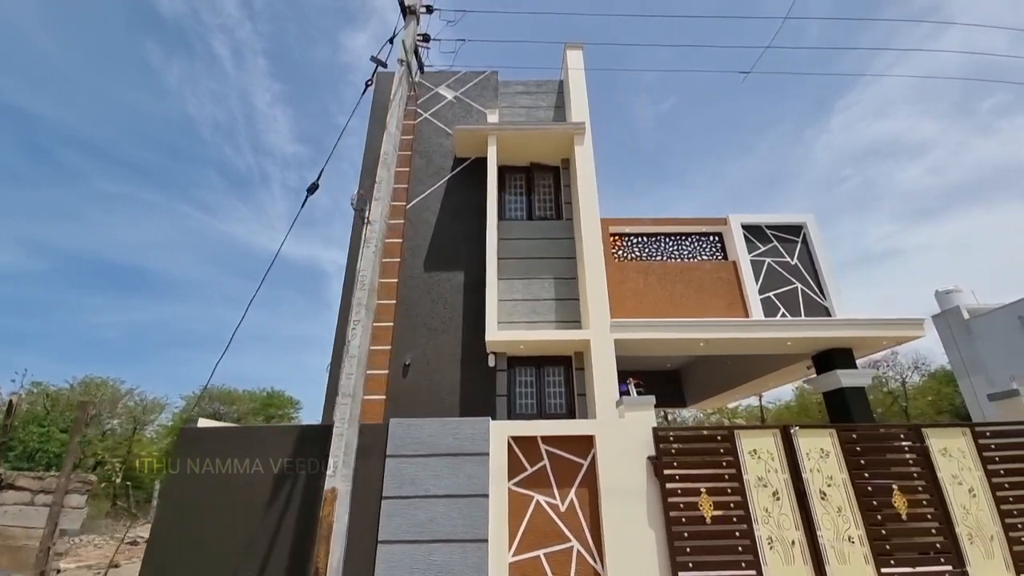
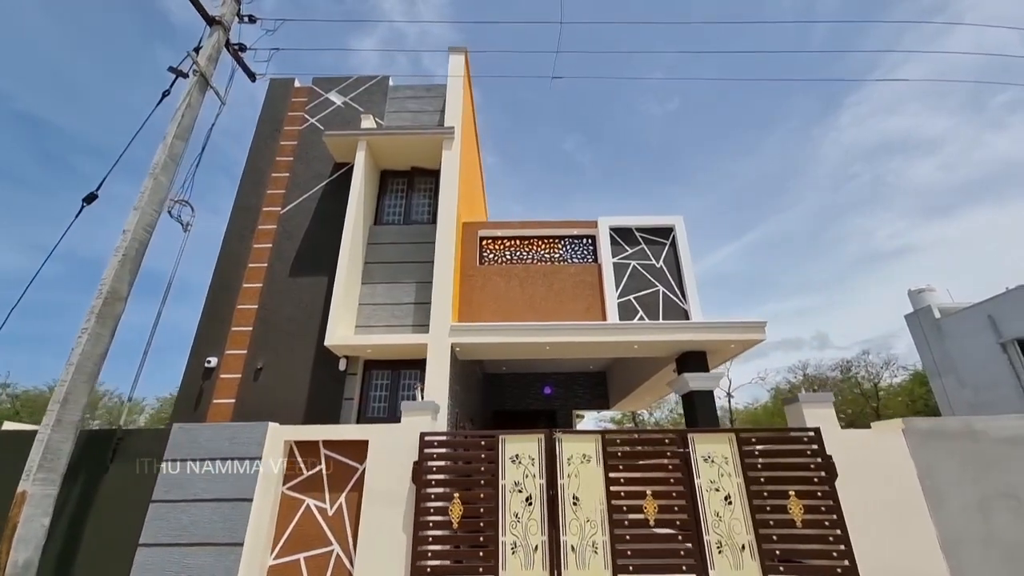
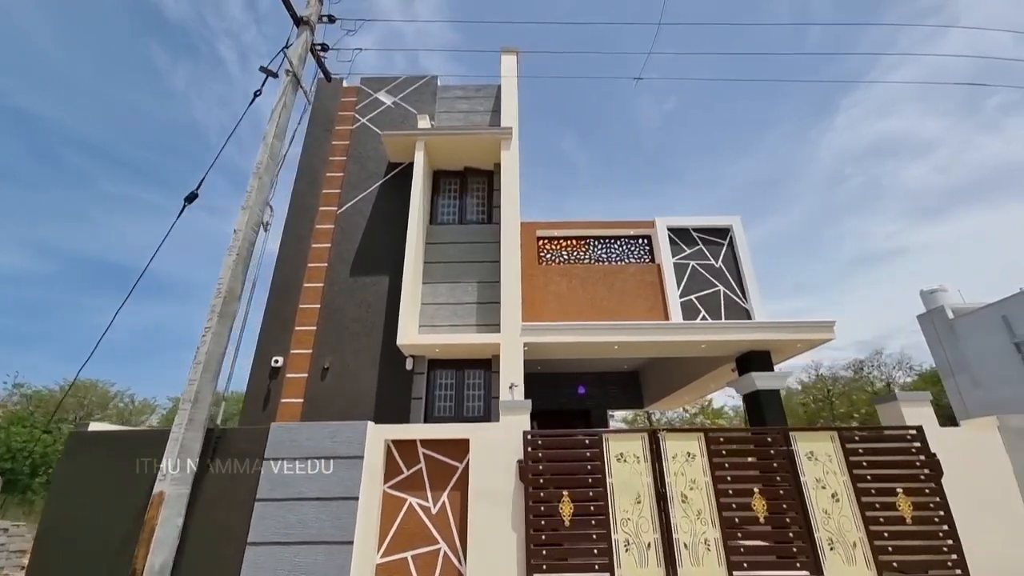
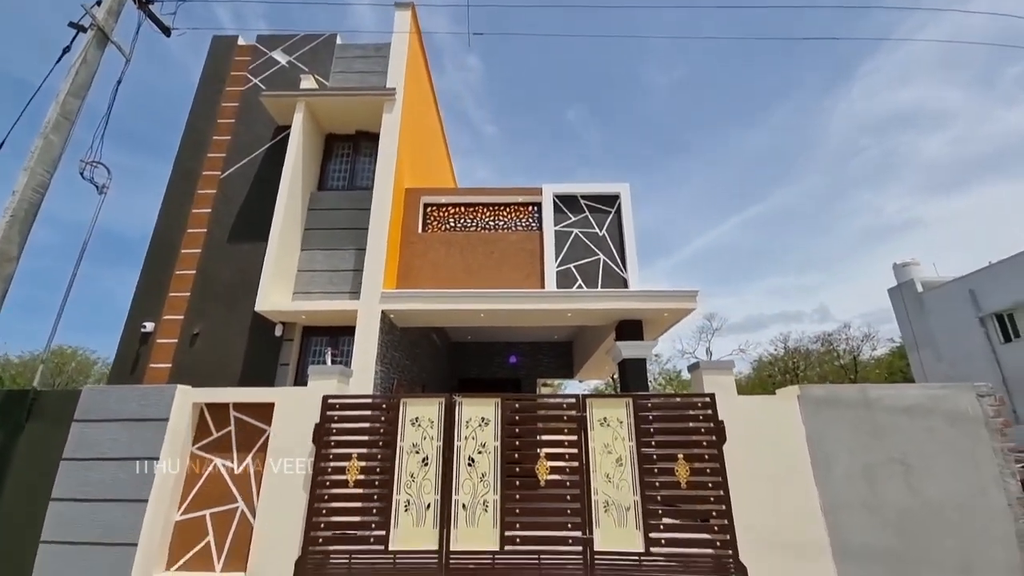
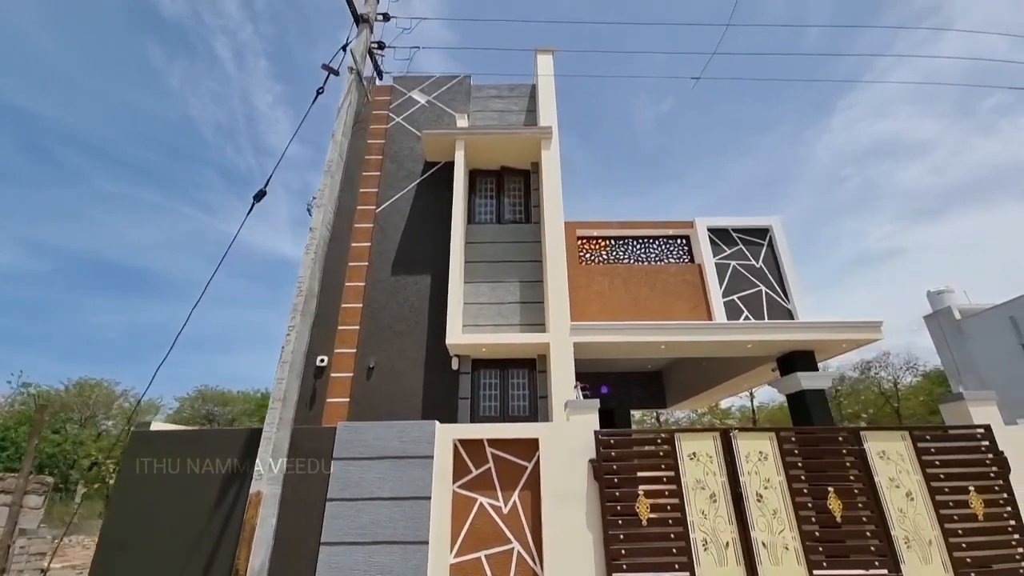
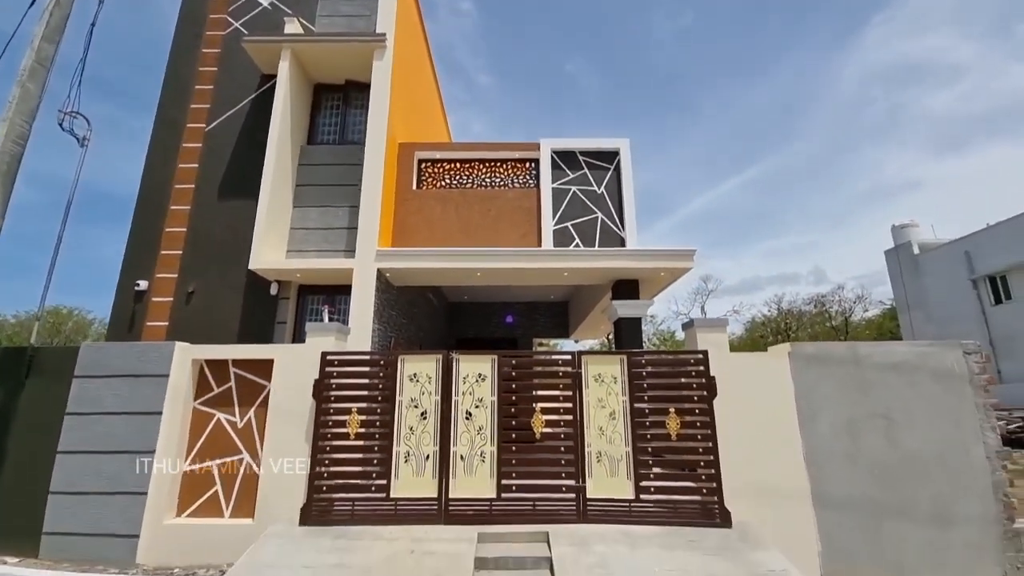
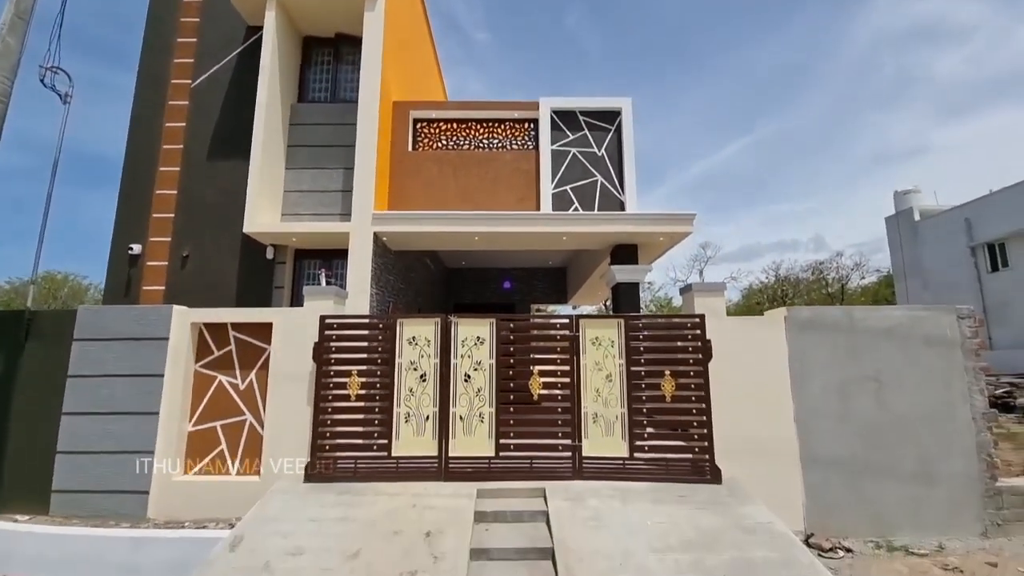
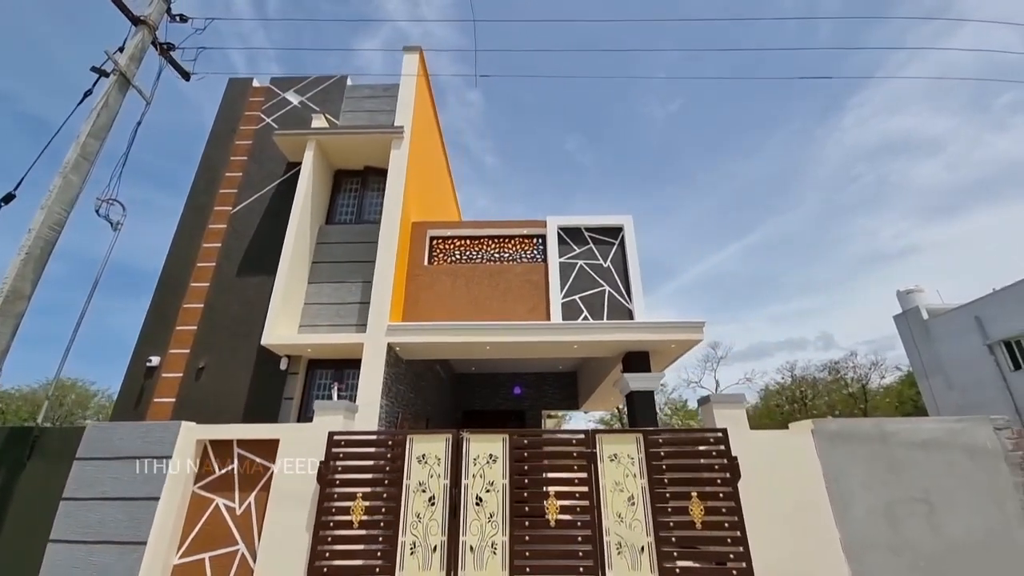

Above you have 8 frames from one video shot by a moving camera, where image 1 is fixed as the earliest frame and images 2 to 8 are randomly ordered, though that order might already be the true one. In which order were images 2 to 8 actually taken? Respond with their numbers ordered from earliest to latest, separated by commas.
5, 3, 2, 8, 4, 6, 7
